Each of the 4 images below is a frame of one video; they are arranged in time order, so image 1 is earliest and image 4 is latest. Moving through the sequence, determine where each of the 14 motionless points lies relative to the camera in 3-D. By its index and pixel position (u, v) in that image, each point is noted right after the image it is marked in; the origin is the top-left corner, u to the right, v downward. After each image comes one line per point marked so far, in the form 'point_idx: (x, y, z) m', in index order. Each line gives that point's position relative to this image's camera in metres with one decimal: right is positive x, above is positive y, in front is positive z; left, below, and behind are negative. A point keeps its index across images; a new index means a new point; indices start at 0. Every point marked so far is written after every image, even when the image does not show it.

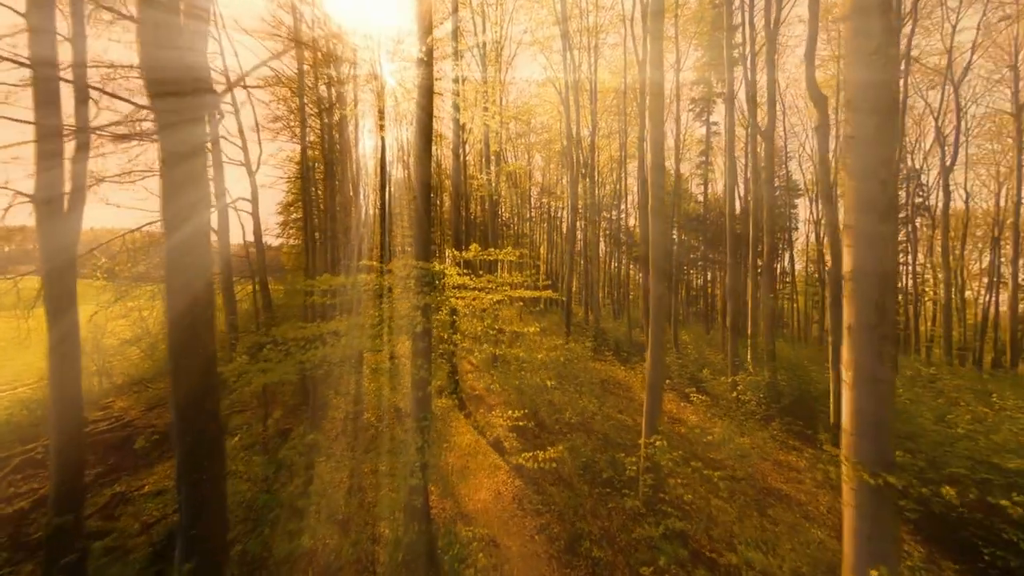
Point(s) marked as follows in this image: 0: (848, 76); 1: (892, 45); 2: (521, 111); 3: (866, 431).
0: (+2.0, +1.2, +2.9) m
1: (+2.1, +1.3, +2.8) m
2: (+0.3, +6.2, +17.4) m
3: (+2.0, -0.8, +2.8) m
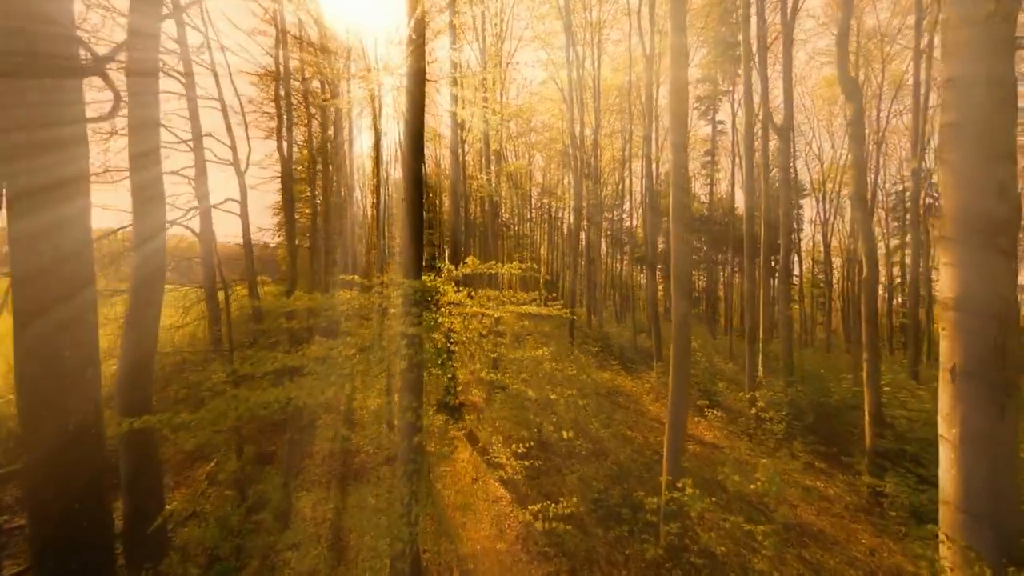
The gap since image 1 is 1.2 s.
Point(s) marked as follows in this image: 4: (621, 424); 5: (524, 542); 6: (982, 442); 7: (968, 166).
0: (+2.0, +1.1, +2.2) m
1: (+2.1, +1.2, +2.1) m
2: (+0.3, +6.1, +16.8) m
3: (+2.0, -1.0, +2.1) m
4: (+1.9, -2.4, +8.7) m
5: (+0.1, -2.8, +5.4) m
6: (+2.0, -0.7, +2.1) m
7: (+2.0, +0.5, +2.2) m
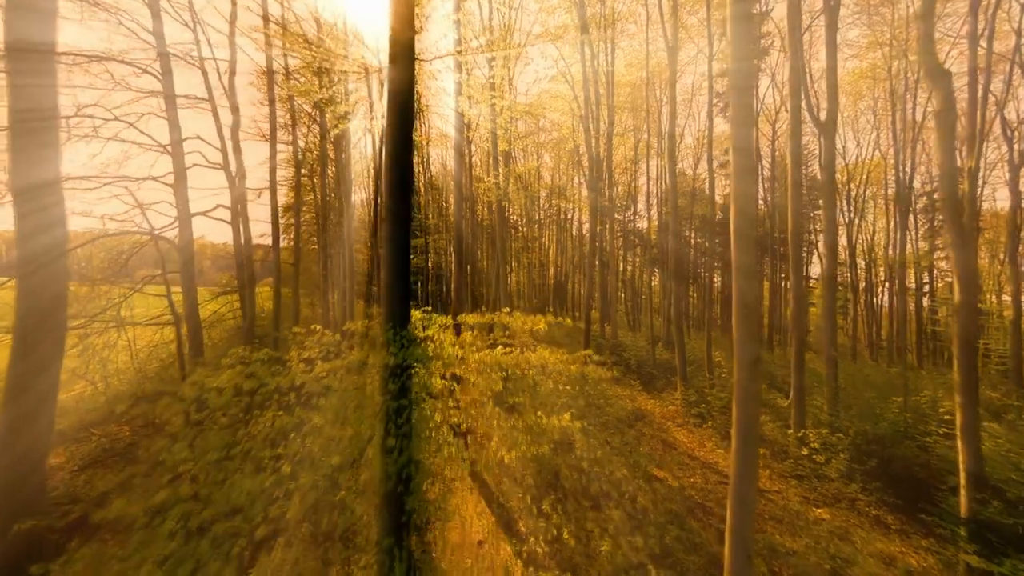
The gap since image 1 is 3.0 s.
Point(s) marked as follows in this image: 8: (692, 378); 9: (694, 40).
0: (+2.1, +0.8, +1.2) m
1: (+2.2, +0.9, +1.0) m
2: (+0.6, +5.8, +15.7) m
3: (+2.1, -1.3, +1.0) m
4: (+2.1, -2.7, +7.7) m
5: (+0.3, -3.1, +4.4) m
6: (+2.1, -1.0, +1.0) m
7: (+2.1, +0.2, +1.1) m
8: (+4.9, -2.5, +13.5) m
9: (+6.7, +9.1, +18.2) m
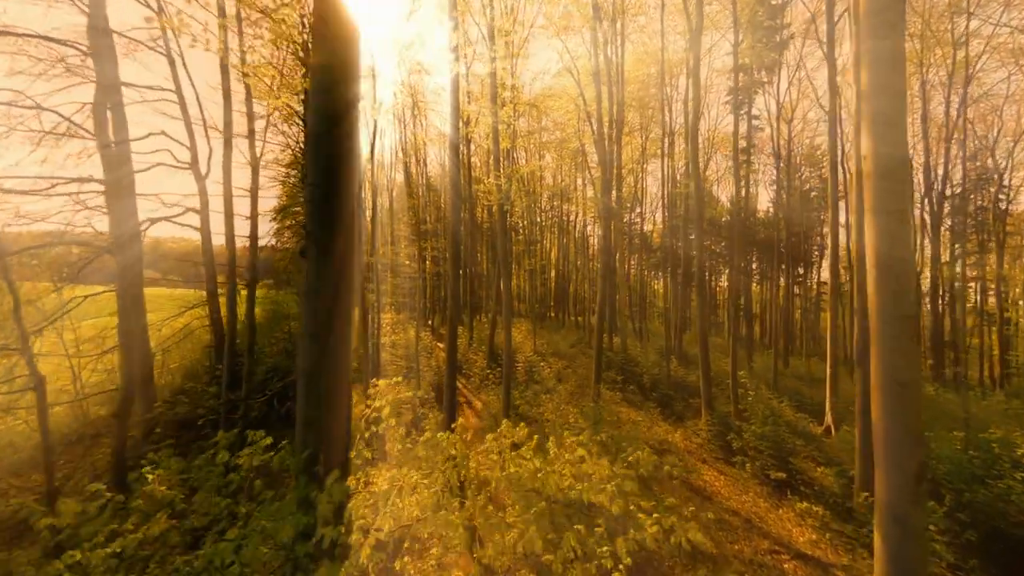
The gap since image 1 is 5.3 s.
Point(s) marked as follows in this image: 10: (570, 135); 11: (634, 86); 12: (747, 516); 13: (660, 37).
0: (+2.2, +0.5, -0.2) m
1: (+2.3, +0.6, -0.3) m
2: (+0.7, +5.4, +14.4) m
3: (+2.2, -1.6, -0.3) m
4: (+2.2, -3.0, +6.3) m
5: (+0.4, -3.4, +3.0) m
6: (+2.2, -1.3, -0.3) m
7: (+2.2, -0.1, -0.3) m
8: (+5.0, -2.8, +12.2) m
9: (+6.8, +8.8, +16.9) m
10: (+2.3, +6.0, +19.2) m
11: (+4.8, +7.8, +18.9) m
12: (+3.4, -3.3, +7.1) m
13: (+4.9, +8.3, +16.2) m
